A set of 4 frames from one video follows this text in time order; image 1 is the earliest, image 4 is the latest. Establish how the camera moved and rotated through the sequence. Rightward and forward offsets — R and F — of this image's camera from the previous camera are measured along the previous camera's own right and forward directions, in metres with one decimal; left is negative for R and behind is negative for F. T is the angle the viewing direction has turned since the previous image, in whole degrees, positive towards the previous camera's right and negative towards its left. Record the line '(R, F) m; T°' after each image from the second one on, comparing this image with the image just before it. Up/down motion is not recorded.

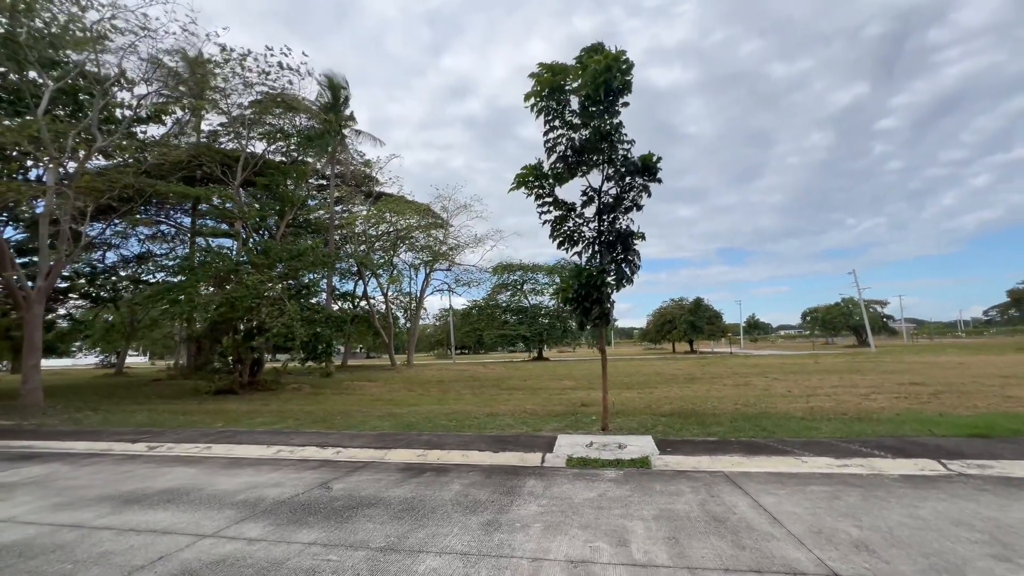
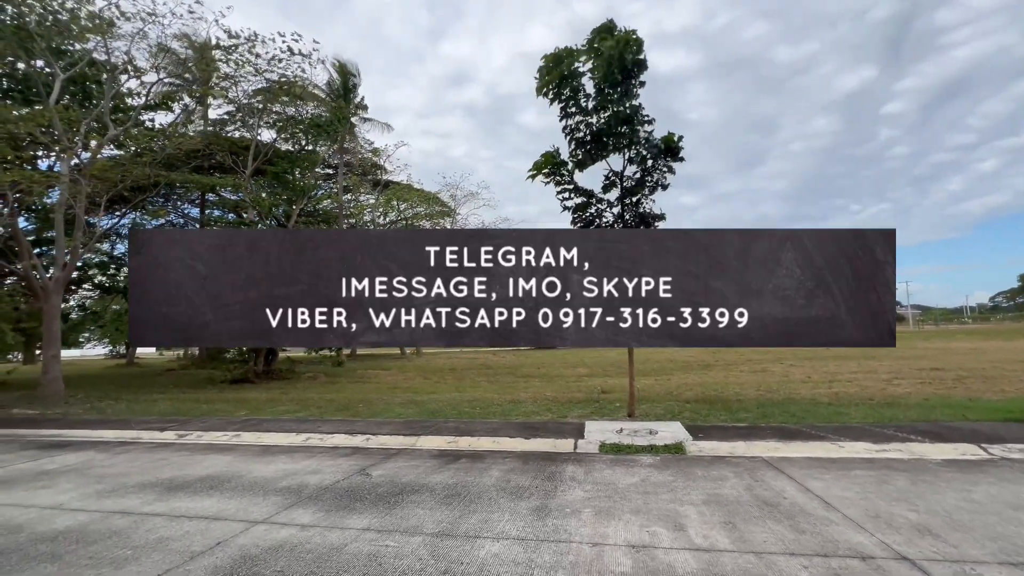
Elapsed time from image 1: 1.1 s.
(-0.5, +0.1) m; 0°
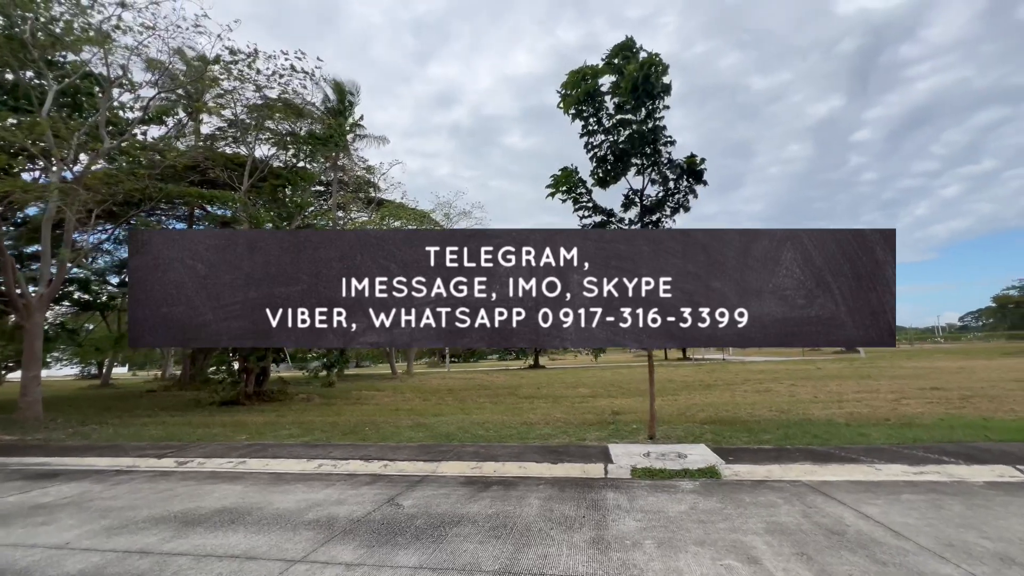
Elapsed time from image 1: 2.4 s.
(-0.7, +0.3) m; +2°
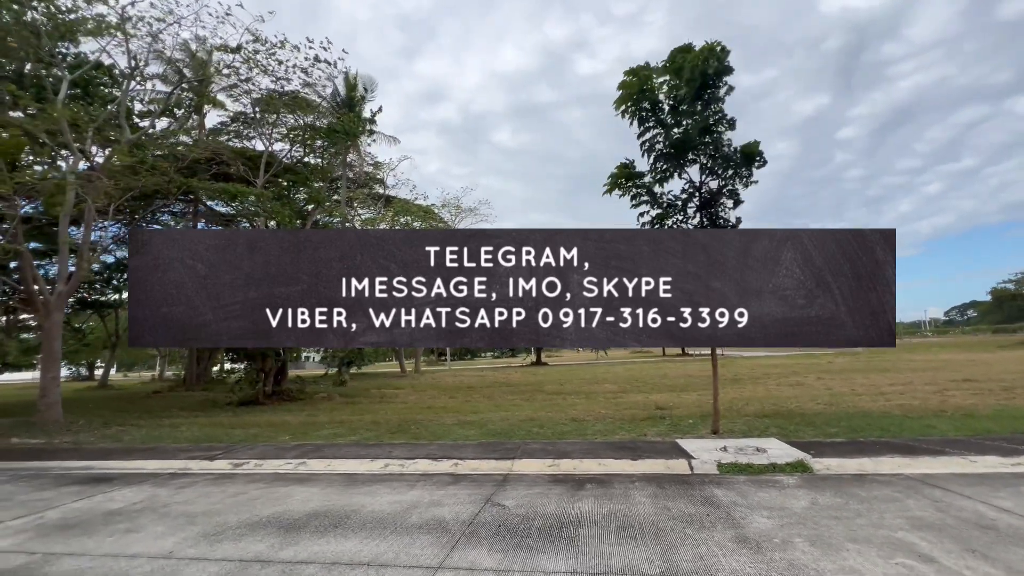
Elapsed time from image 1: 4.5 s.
(-1.4, +0.4) m; +2°
